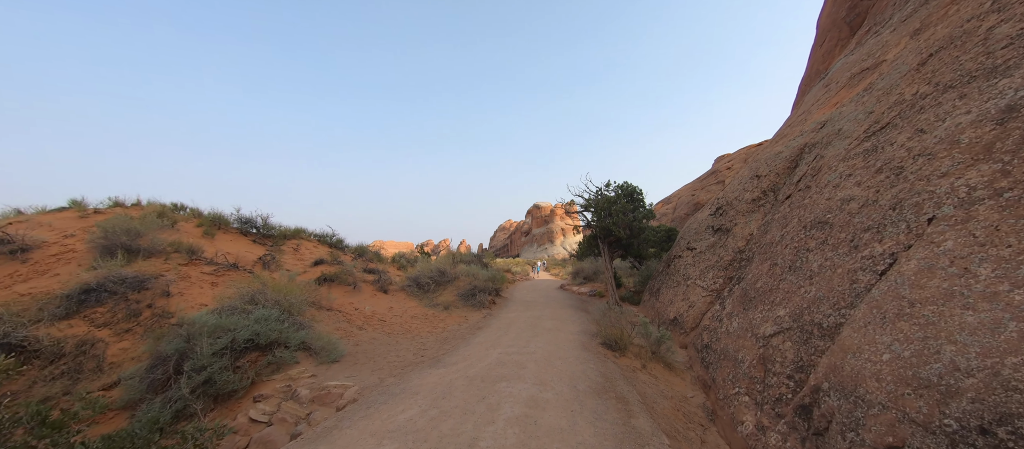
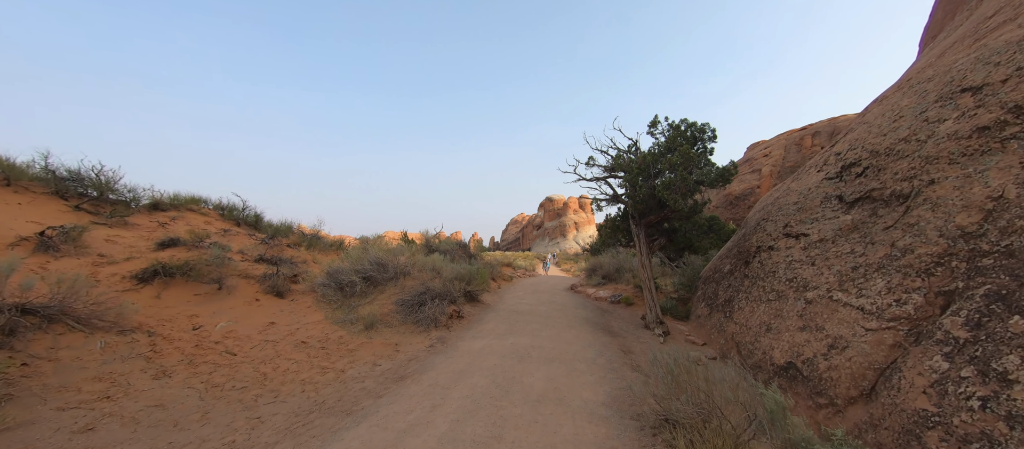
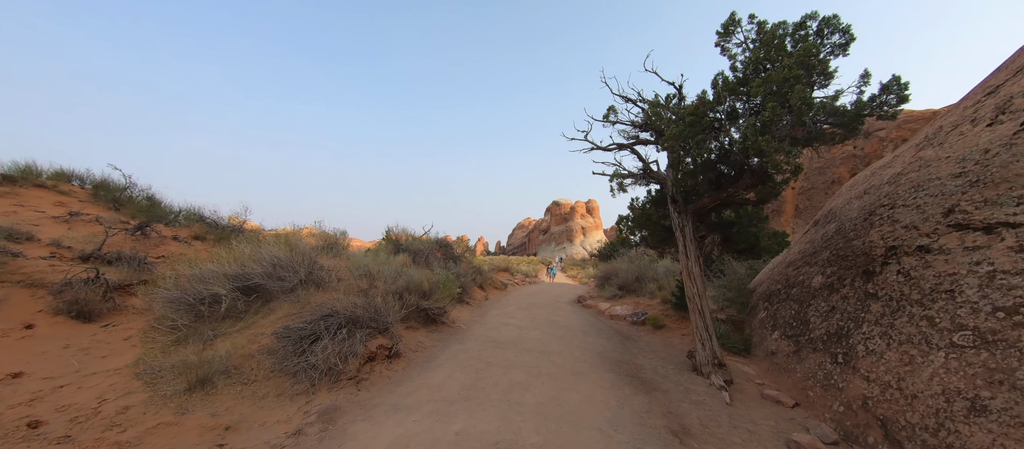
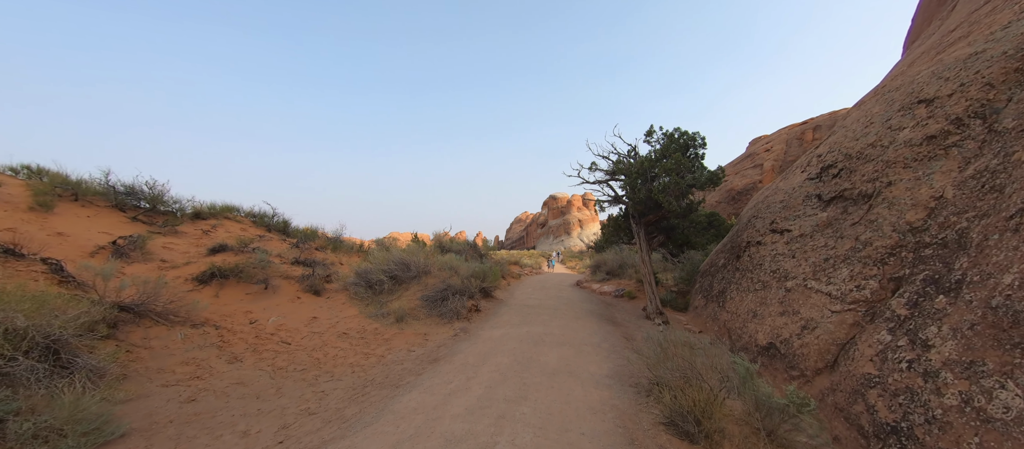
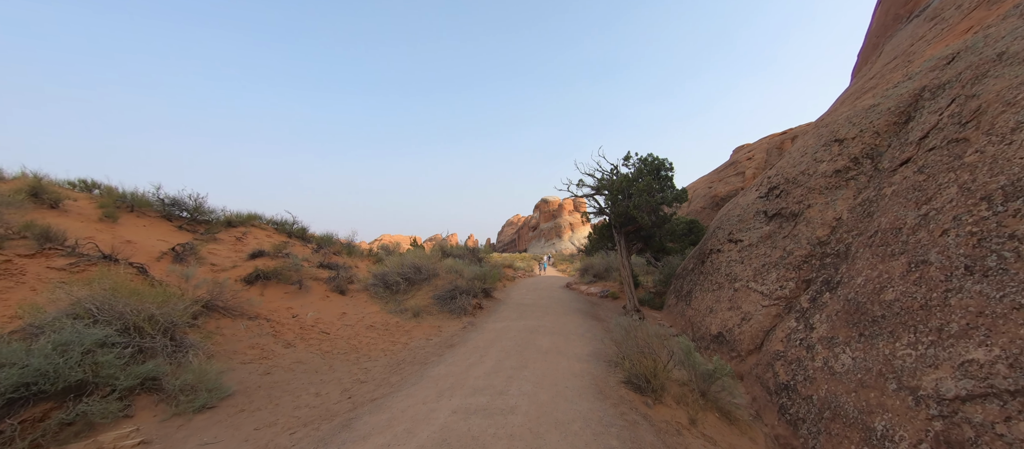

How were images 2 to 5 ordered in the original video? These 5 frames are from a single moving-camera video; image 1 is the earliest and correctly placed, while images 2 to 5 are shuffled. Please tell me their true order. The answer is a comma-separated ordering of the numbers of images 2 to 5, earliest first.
5, 4, 2, 3
